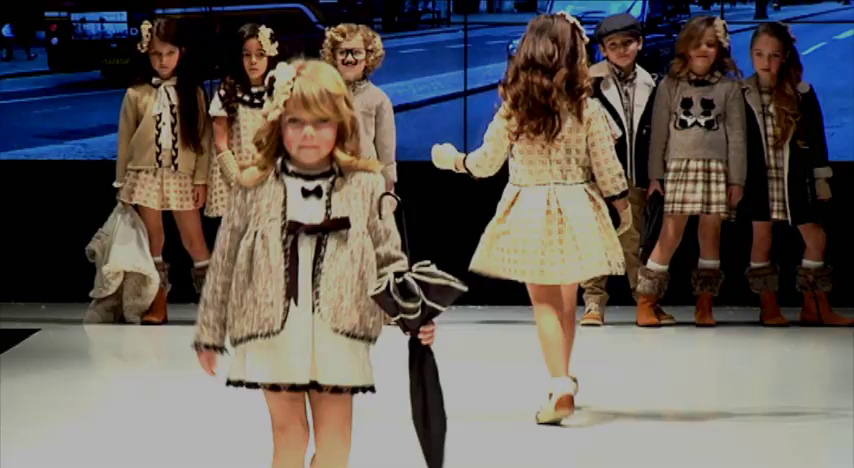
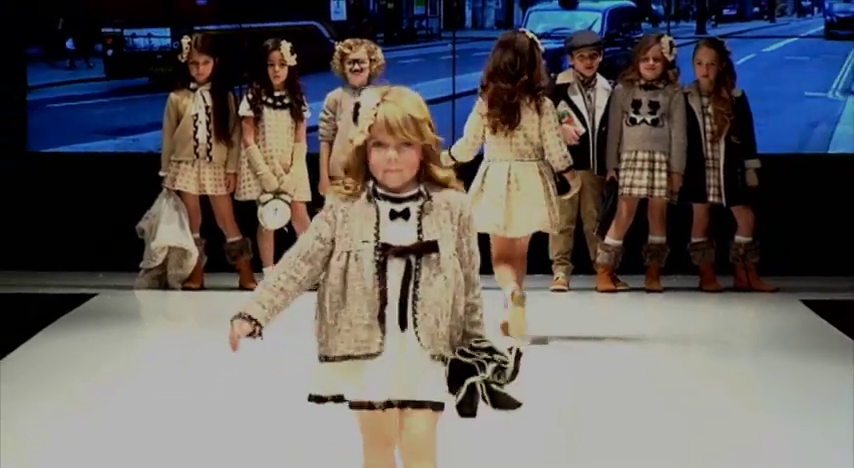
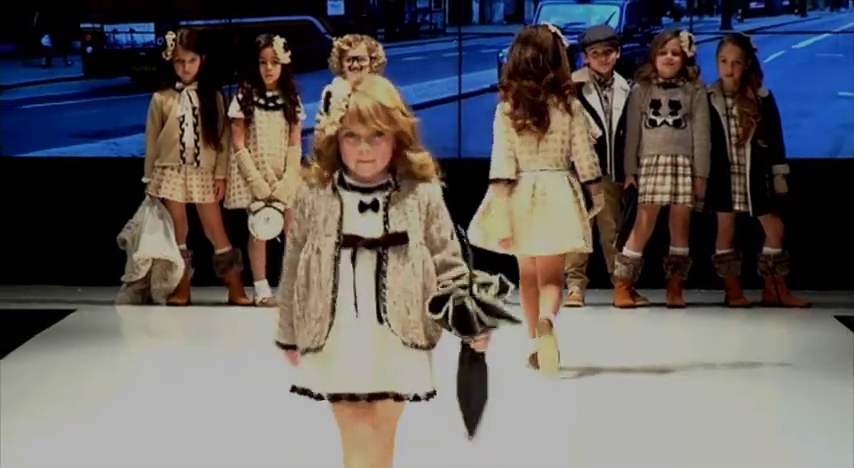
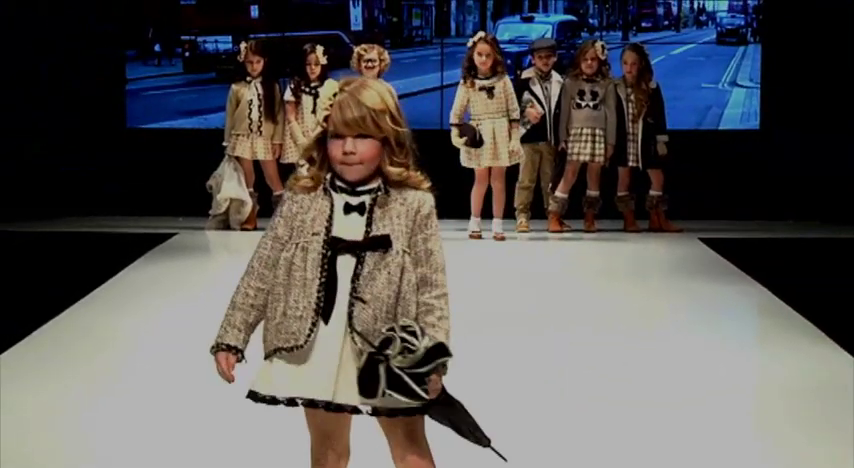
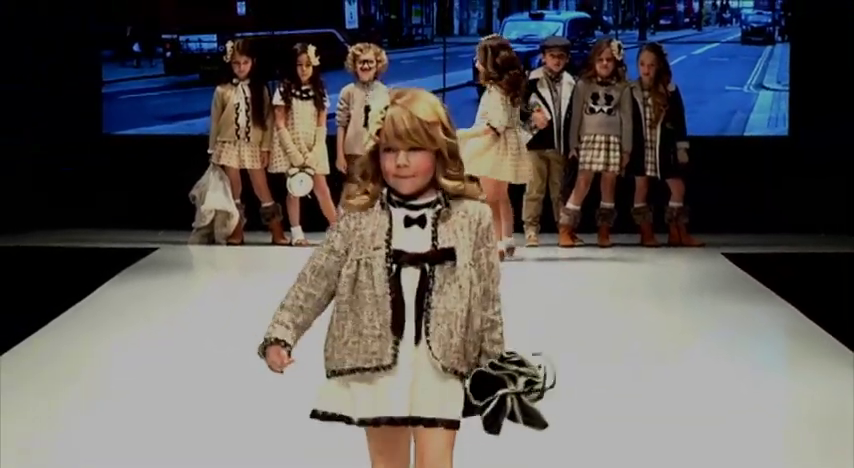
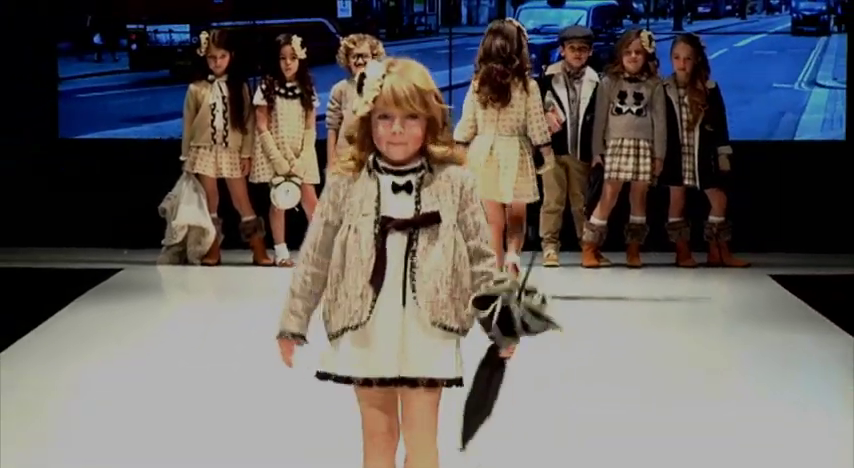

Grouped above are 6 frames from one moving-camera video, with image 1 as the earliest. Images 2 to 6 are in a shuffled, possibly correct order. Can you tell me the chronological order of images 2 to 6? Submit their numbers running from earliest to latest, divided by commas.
3, 2, 6, 5, 4
